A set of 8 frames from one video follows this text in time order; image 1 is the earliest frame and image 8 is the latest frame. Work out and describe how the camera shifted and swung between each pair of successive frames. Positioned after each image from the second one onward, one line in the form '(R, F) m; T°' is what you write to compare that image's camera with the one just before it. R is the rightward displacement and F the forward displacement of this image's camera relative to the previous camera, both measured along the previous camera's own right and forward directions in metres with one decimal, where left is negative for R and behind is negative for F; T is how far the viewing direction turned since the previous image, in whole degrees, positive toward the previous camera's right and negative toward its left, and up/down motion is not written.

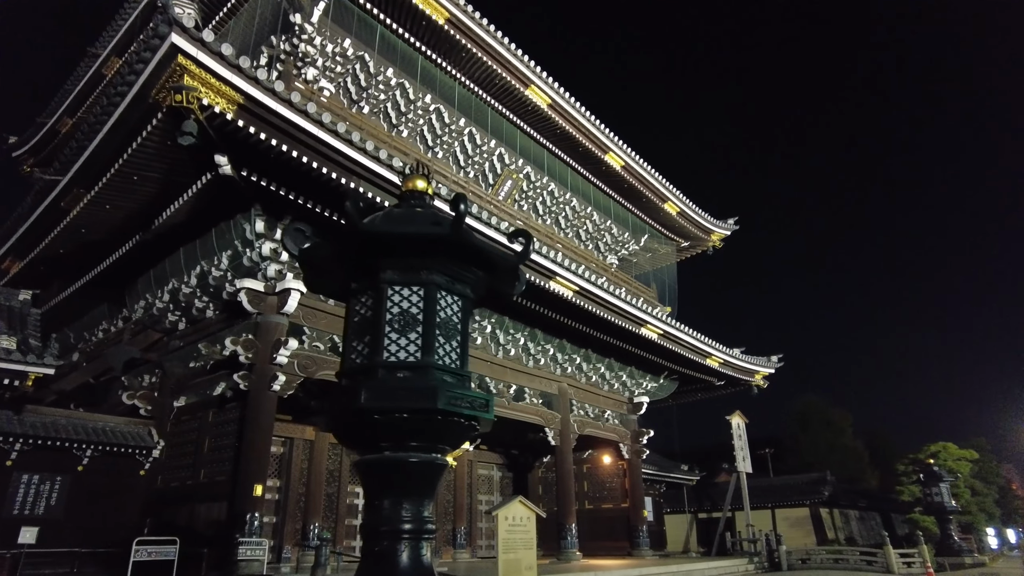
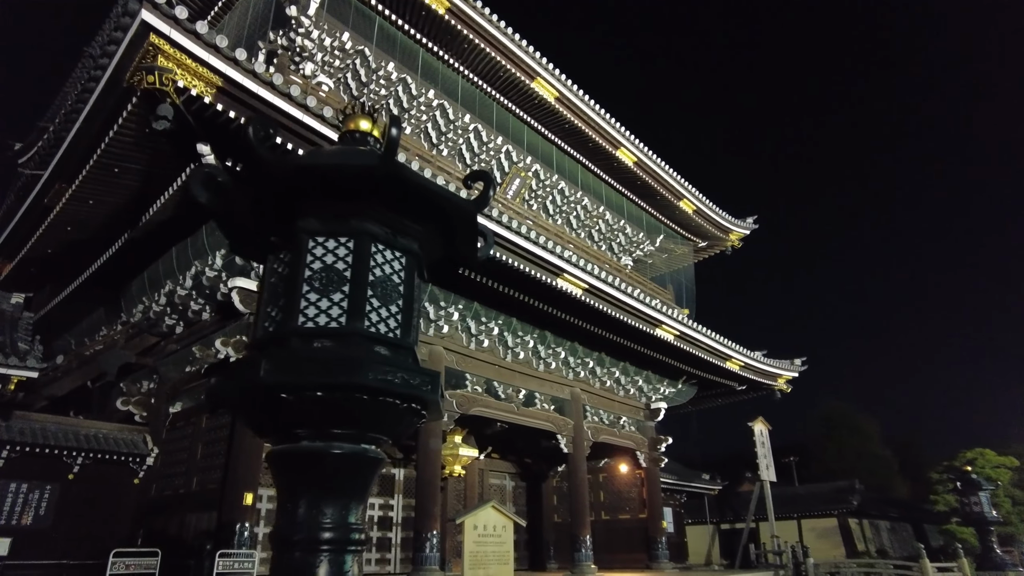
(+0.2, +0.4) m; -2°
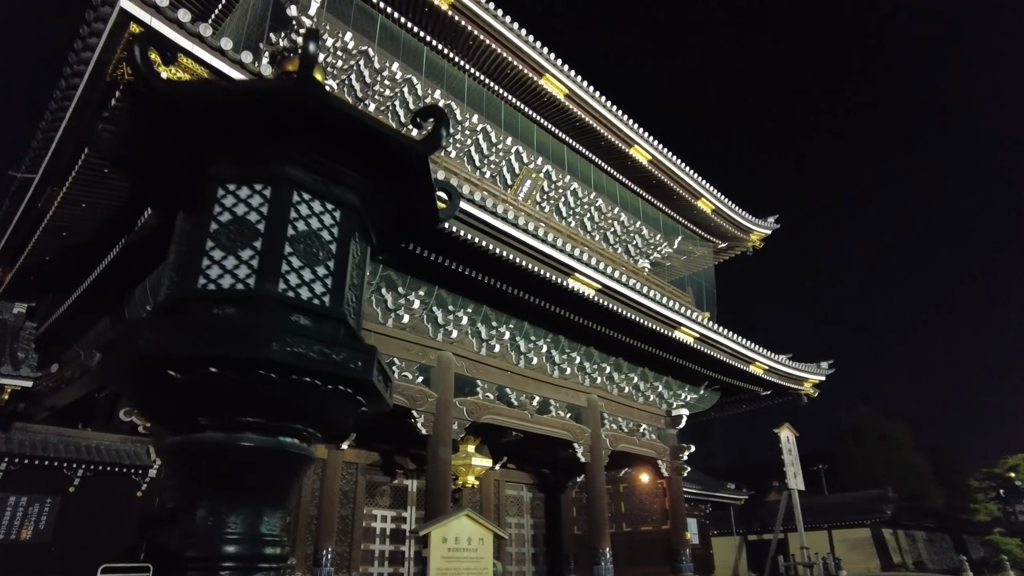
(+0.1, +0.3) m; -2°
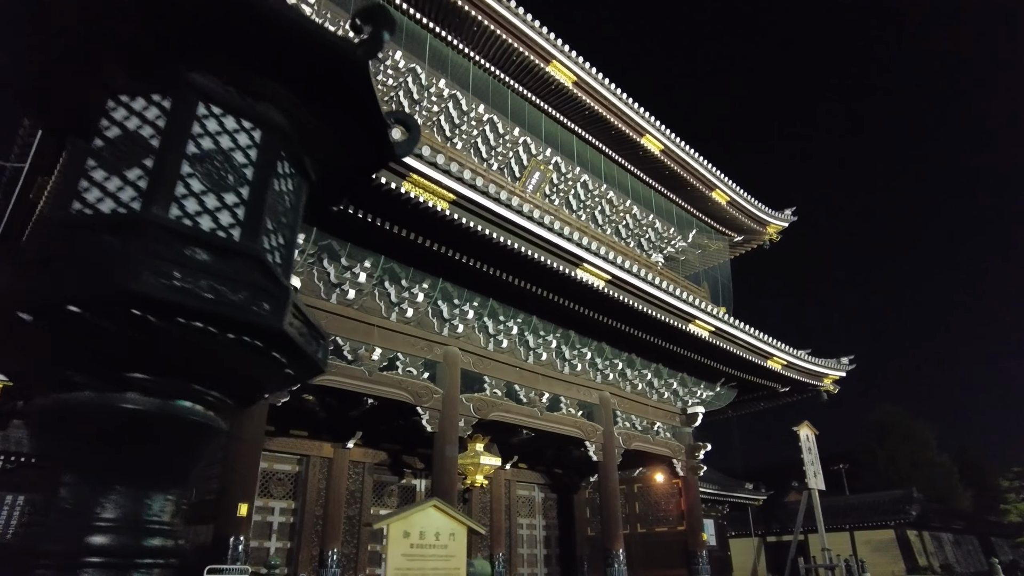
(+0.1, +0.3) m; -1°
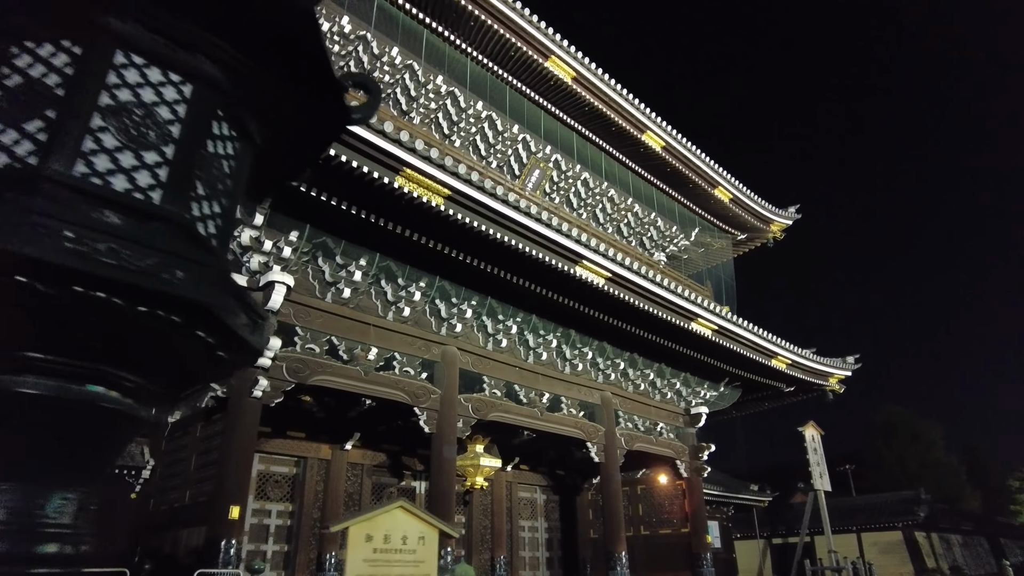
(+0.1, +0.1) m; 0°
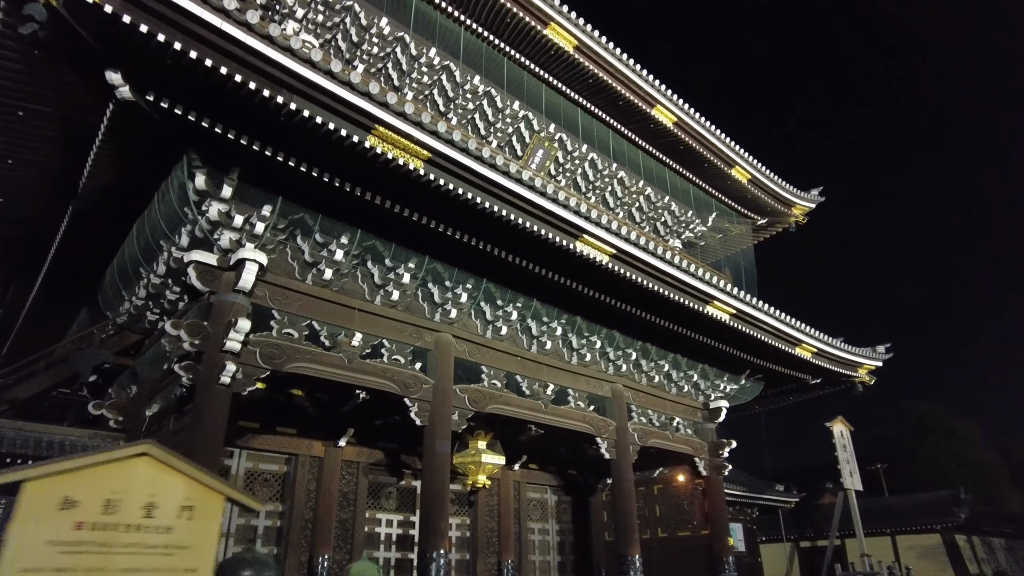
(+0.3, +0.6) m; -2°
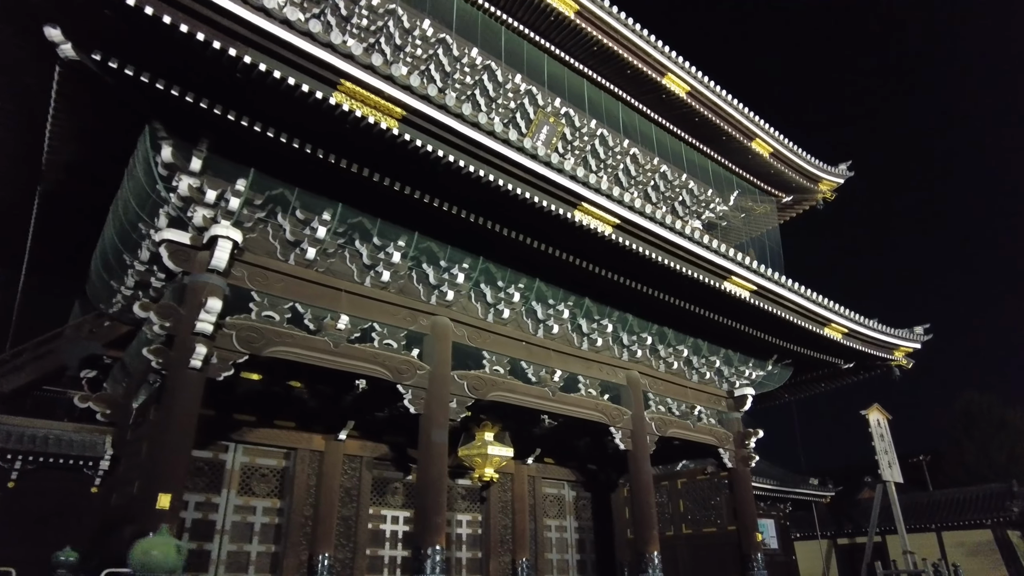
(+0.3, +0.5) m; -3°
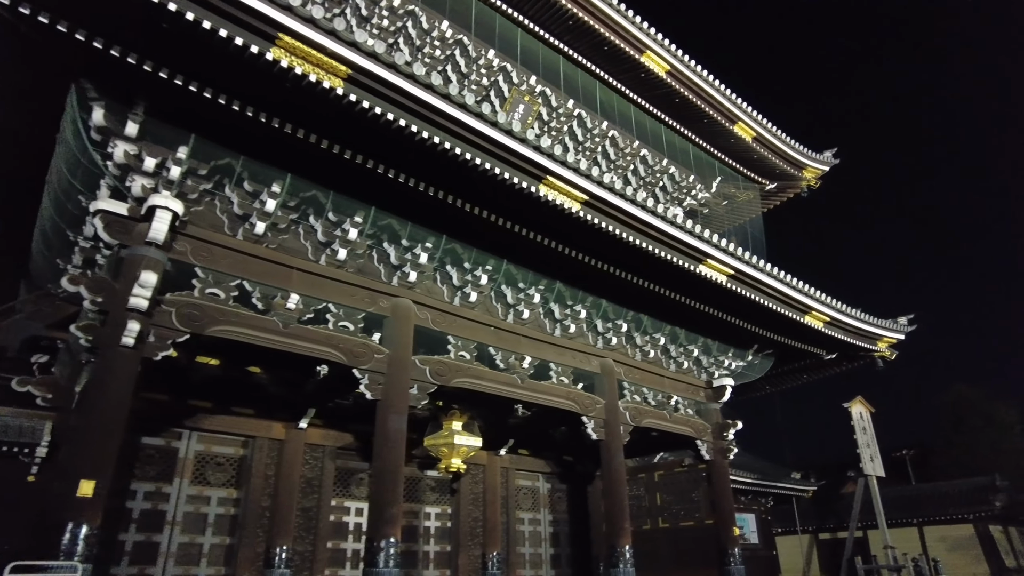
(+0.3, +0.3) m; +1°
